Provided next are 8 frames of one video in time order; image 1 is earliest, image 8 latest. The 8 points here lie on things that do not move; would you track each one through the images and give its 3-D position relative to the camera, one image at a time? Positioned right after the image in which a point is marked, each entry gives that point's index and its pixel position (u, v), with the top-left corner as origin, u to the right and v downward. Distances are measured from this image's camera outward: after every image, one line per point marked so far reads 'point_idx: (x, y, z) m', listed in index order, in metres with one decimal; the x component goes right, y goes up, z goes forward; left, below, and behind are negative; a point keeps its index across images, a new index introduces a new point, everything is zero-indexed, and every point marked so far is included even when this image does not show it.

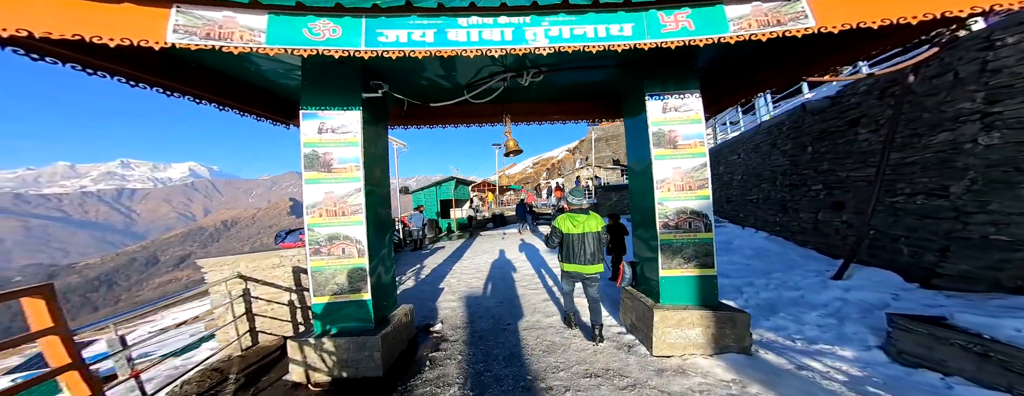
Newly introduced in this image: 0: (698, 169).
0: (+2.0, +0.3, +2.8) m
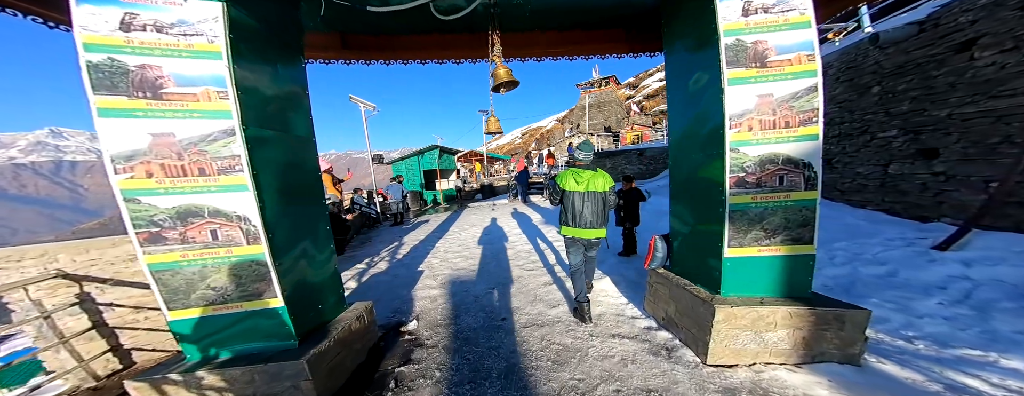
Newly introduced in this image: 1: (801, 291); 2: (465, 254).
0: (+1.9, +0.7, +1.8) m
1: (+2.1, -0.7, +1.9) m
2: (-1.2, -1.3, +5.6) m
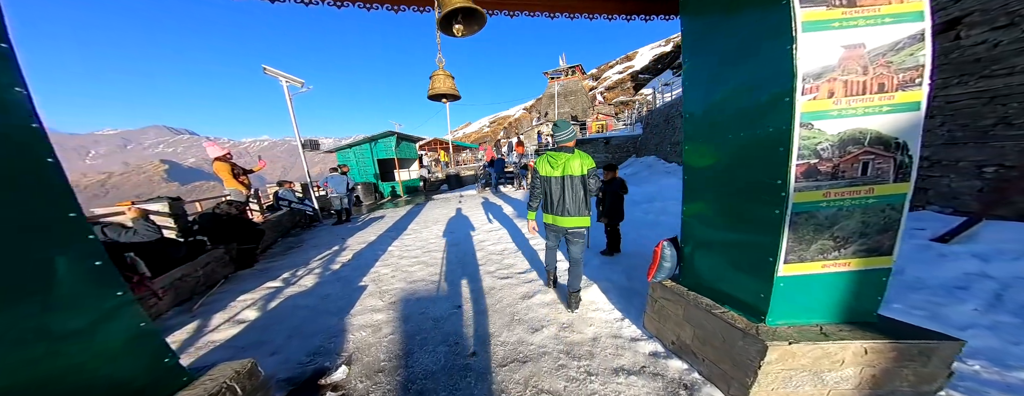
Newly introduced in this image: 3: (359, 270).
0: (+1.8, +0.7, +1.2) m
1: (+2.0, -0.7, +1.5) m
2: (-1.8, -1.2, +4.7) m
3: (-2.7, -1.2, +4.2) m
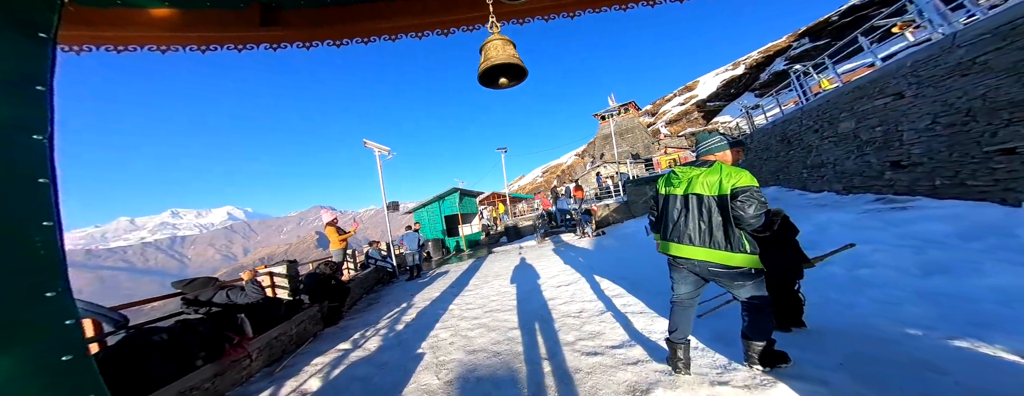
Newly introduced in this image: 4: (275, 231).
0: (+1.7, +0.9, 0.0) m
1: (+2.1, -0.5, 0.0) m
2: (-0.4, -1.9, +4.1) m
3: (-1.4, -2.0, +3.9) m
4: (-17.8, -2.5, +19.9) m
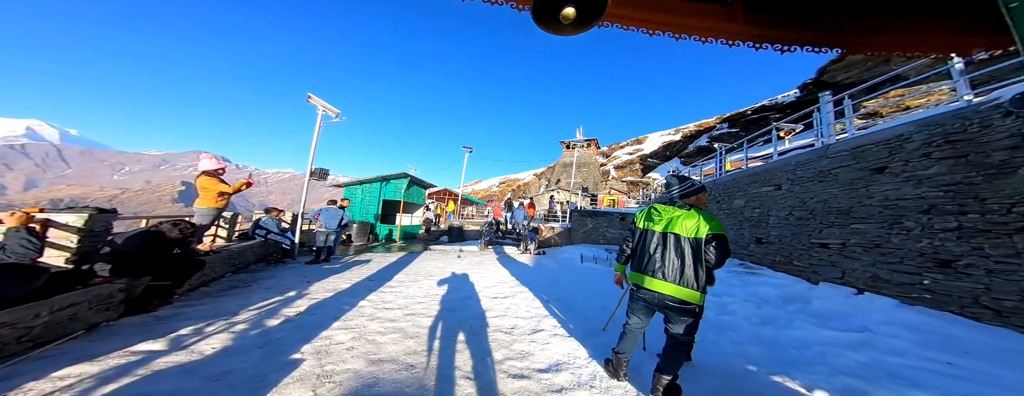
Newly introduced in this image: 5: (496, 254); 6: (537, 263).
0: (+2.2, +0.6, +0.2) m
1: (+2.2, -0.8, +0.1) m
2: (-1.4, -1.7, +3.4) m
3: (-2.4, -1.5, +3.0) m
4: (-21.9, +1.4, +14.6) m
5: (-0.7, -2.1, +9.6) m
6: (+0.7, -2.1, +8.3) m
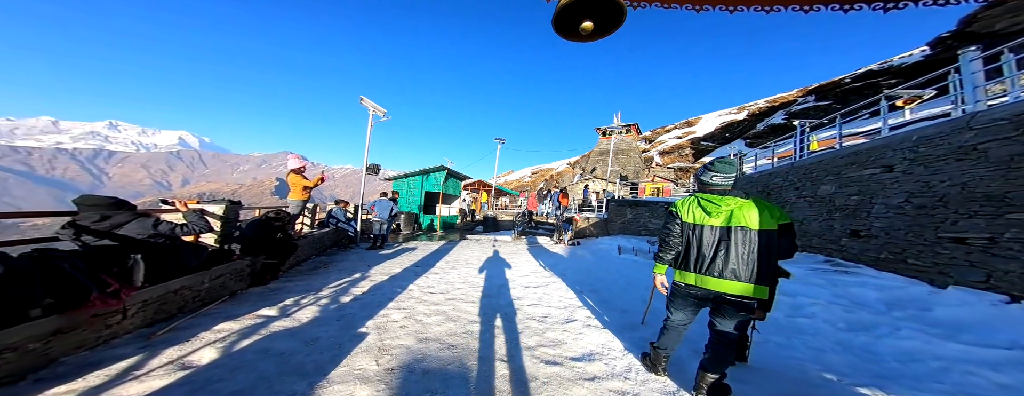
0: (+2.0, +0.5, -0.1) m
1: (+2.1, -0.8, -0.1) m
2: (-1.0, -1.6, +3.8) m
3: (-2.0, -1.5, +3.5) m
4: (-19.3, +2.0, +18.1) m
5: (+0.8, -1.7, +9.8) m
6: (+1.9, -1.7, +8.3) m
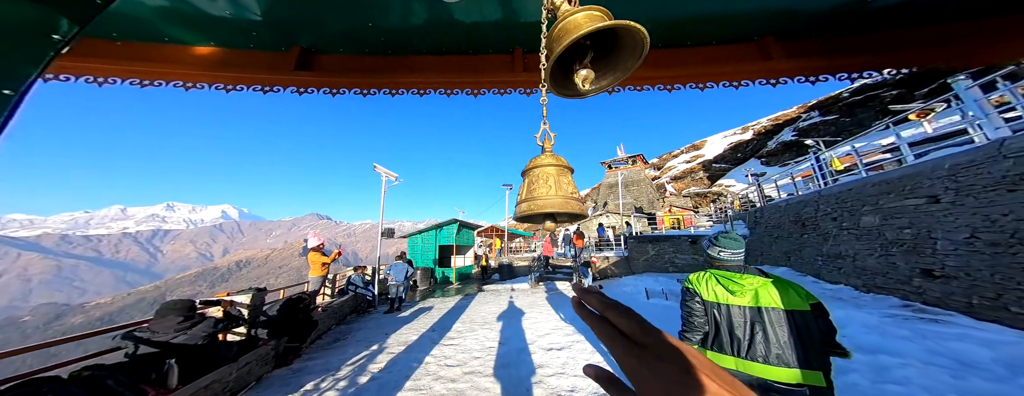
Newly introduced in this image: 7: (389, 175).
0: (+1.8, +0.3, -0.1) m
1: (+2.0, -1.0, -0.3) m
2: (-0.7, -2.6, +3.6) m
3: (-1.7, -2.5, +3.4) m
4: (-18.1, -2.7, +19.4) m
5: (+1.5, -3.3, +9.4) m
6: (+2.6, -3.1, +7.9) m
7: (-4.3, +0.9, +9.4) m
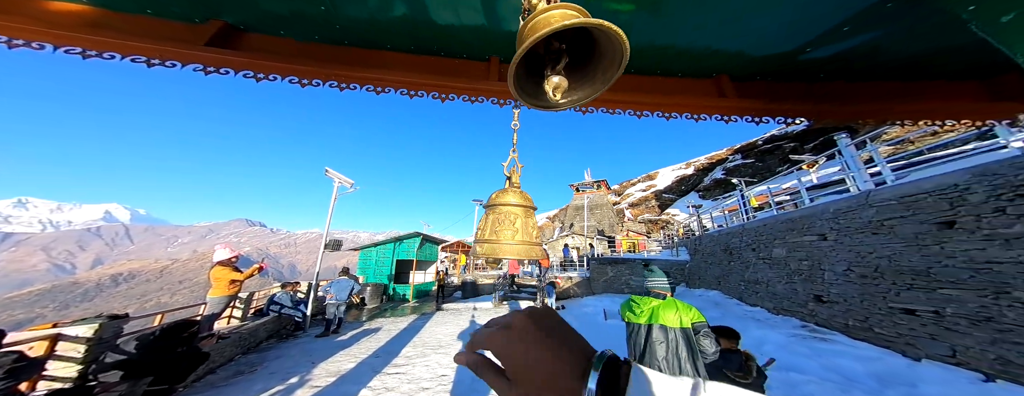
0: (+1.8, +0.3, 0.0) m
1: (+2.0, -1.0, -0.3) m
2: (-1.3, -2.7, +3.1) m
3: (-2.3, -2.6, +2.7) m
4: (-20.9, -2.7, +16.1) m
5: (0.0, -3.9, +9.1) m
6: (+1.2, -3.6, +7.7) m
7: (-5.6, +0.7, +8.5) m
